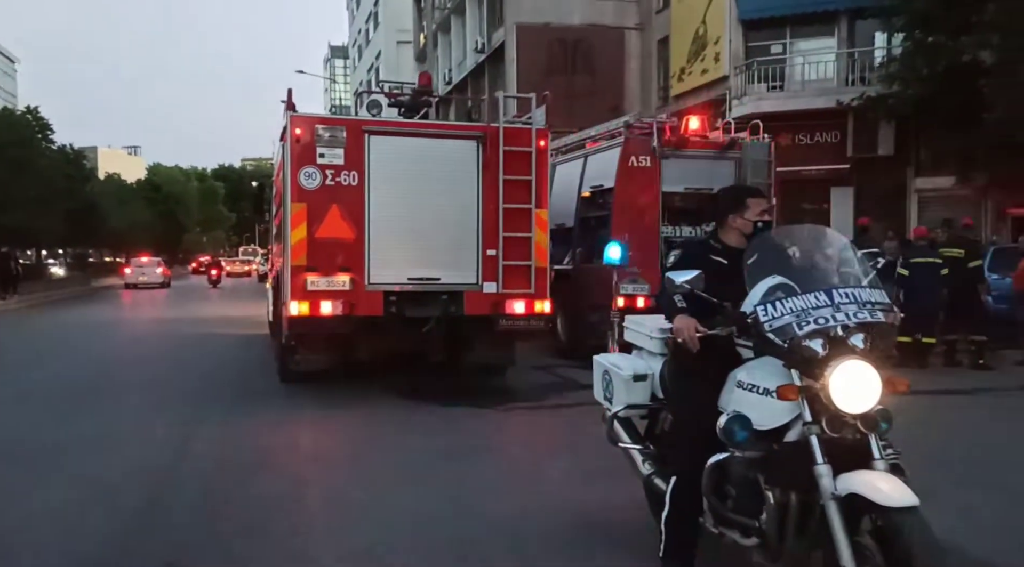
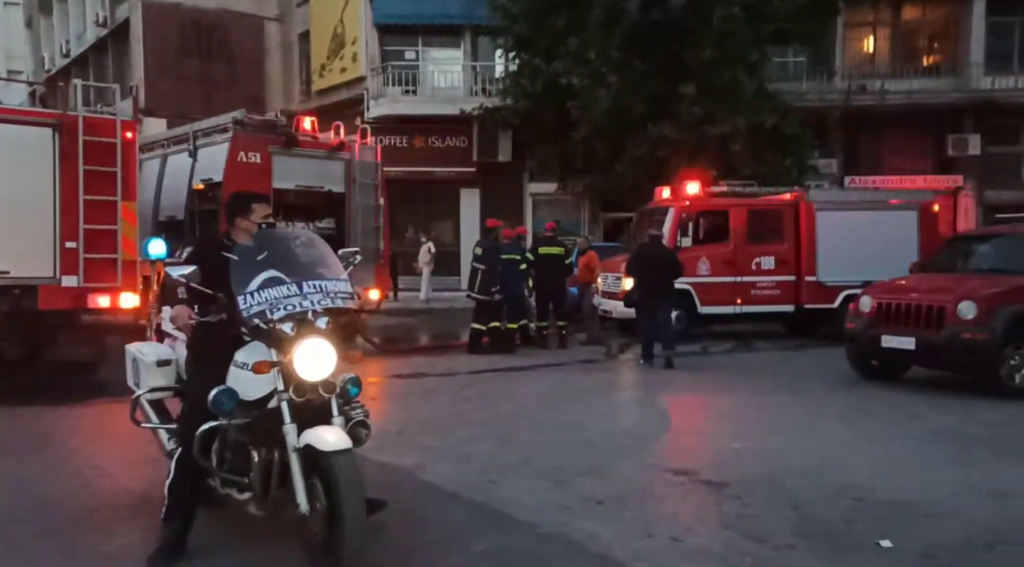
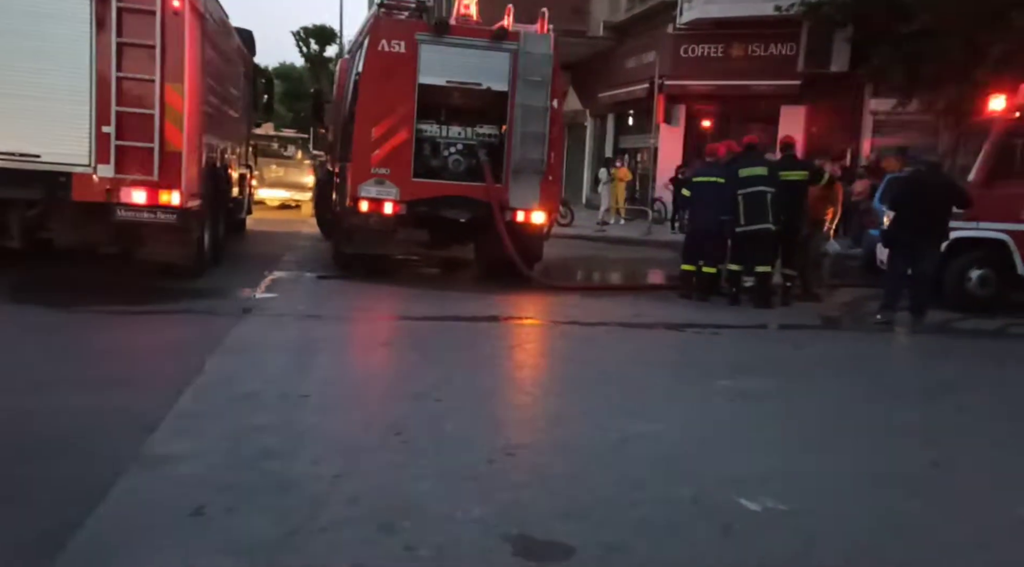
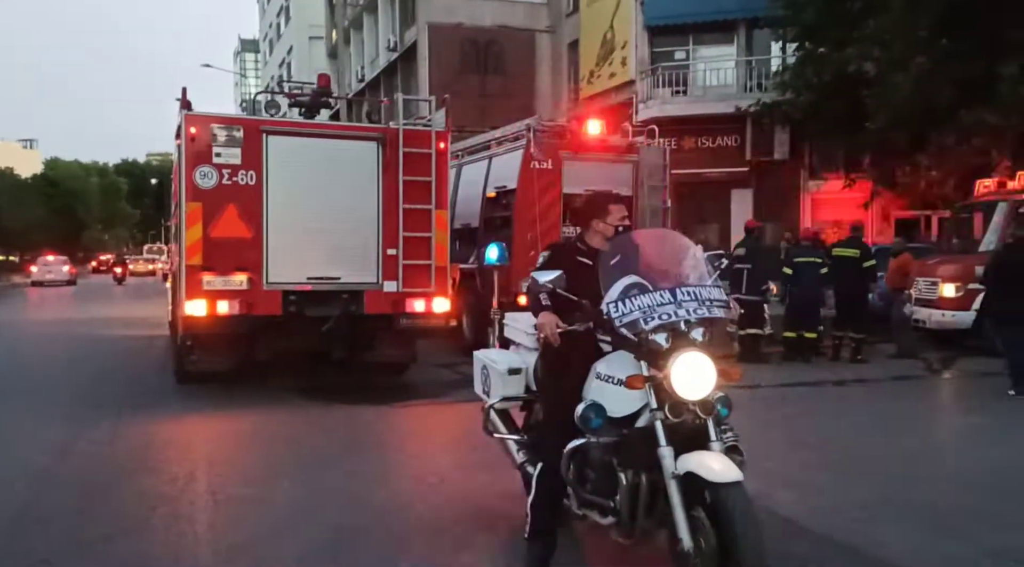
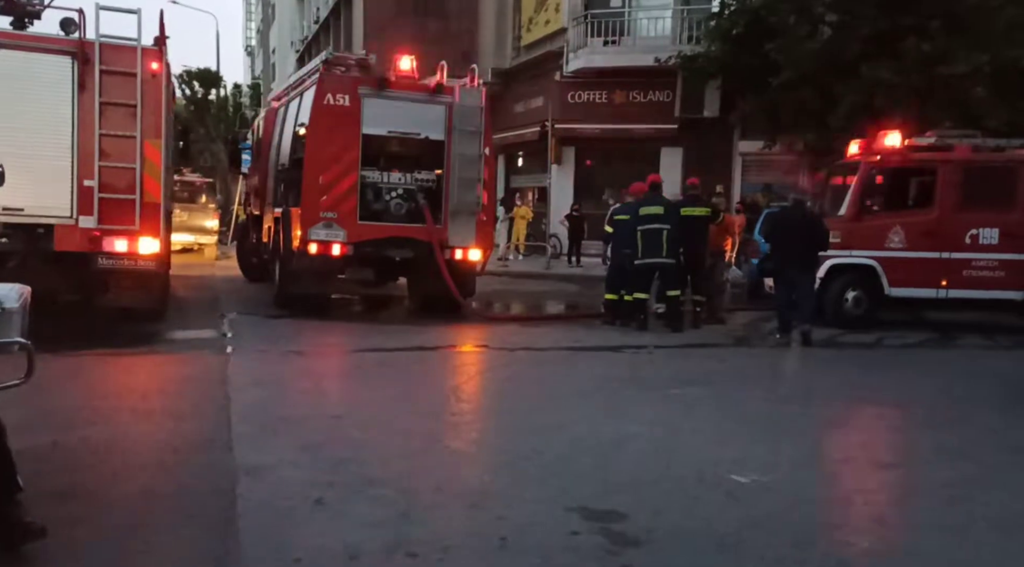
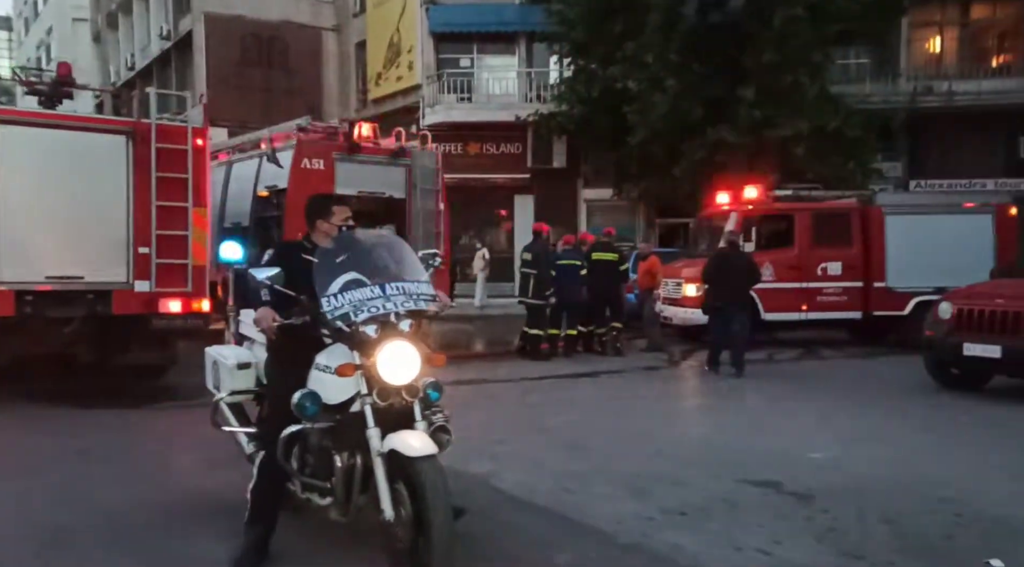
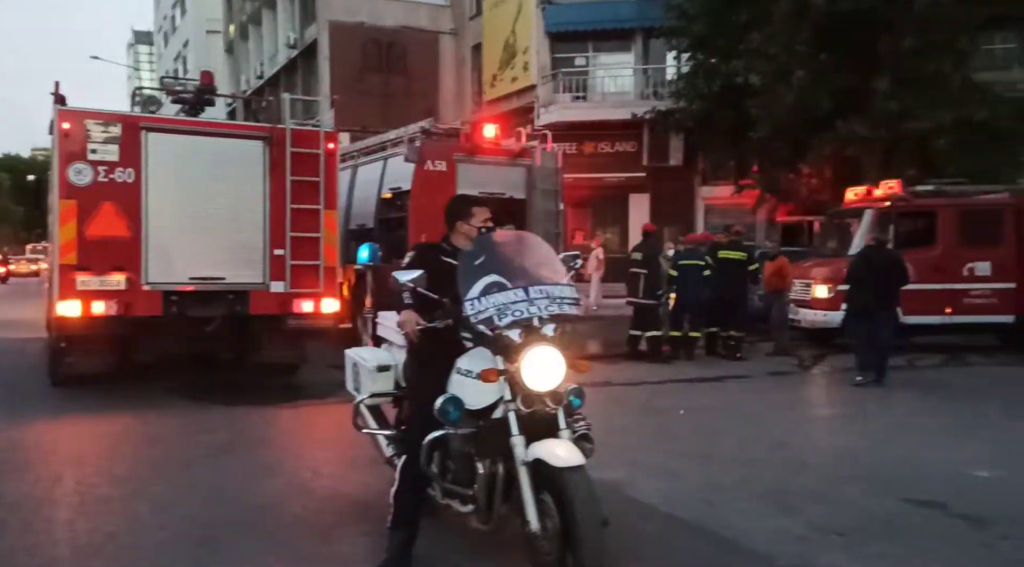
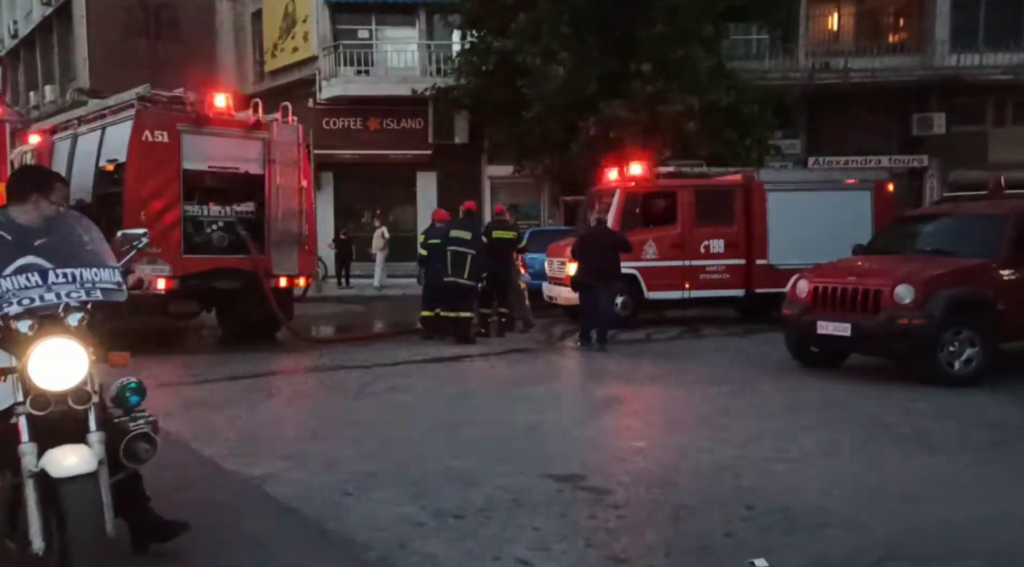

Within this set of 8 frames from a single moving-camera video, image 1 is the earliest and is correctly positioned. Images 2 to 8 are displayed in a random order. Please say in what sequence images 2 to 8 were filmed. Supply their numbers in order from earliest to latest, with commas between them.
4, 7, 6, 2, 8, 5, 3
